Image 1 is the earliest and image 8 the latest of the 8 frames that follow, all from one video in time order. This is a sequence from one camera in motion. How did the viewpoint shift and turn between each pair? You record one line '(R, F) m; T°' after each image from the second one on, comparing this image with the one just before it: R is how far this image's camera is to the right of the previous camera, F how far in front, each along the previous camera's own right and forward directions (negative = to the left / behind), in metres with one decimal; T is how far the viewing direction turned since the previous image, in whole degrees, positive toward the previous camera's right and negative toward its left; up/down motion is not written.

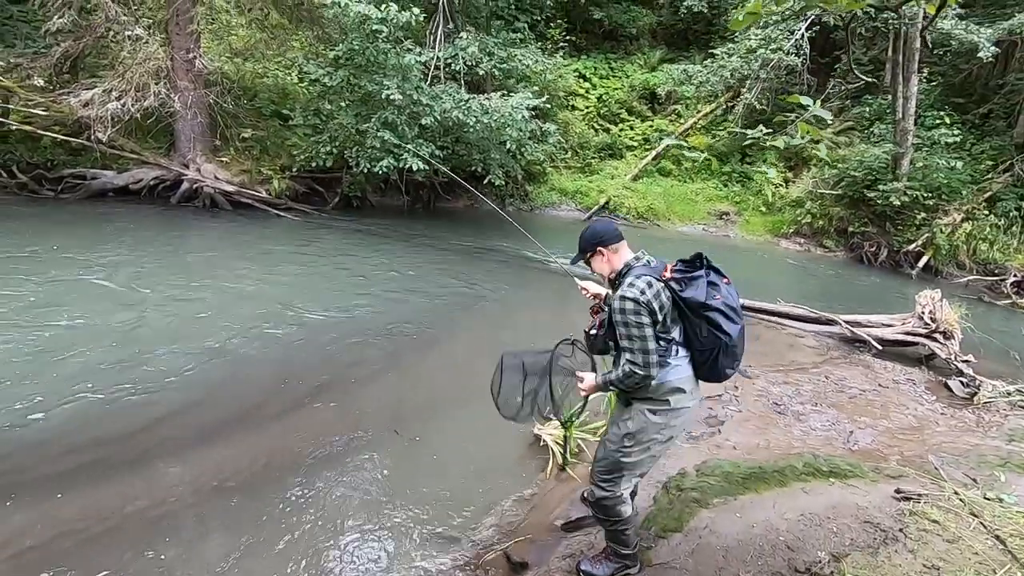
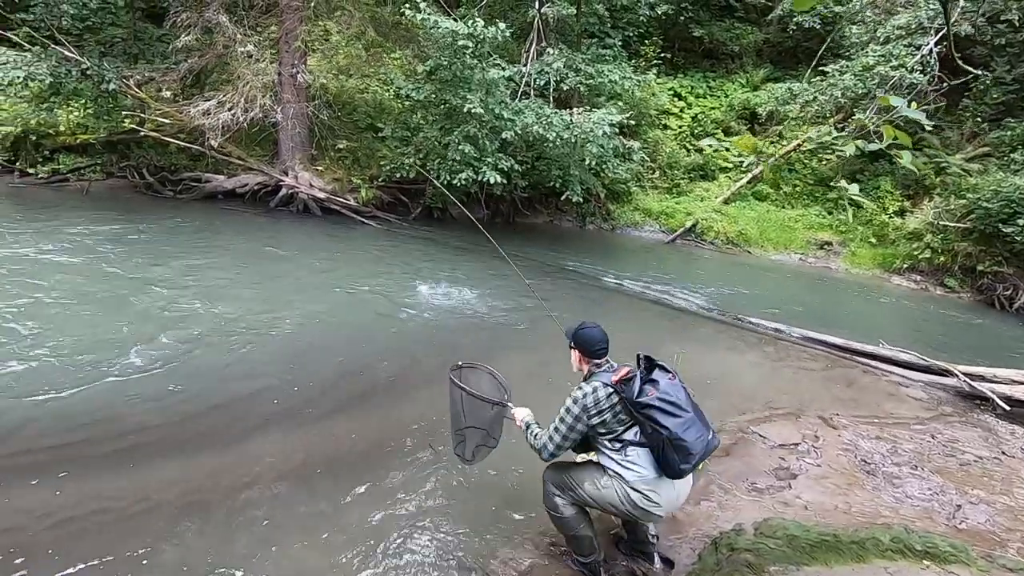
(+0.3, +0.3) m; -9°
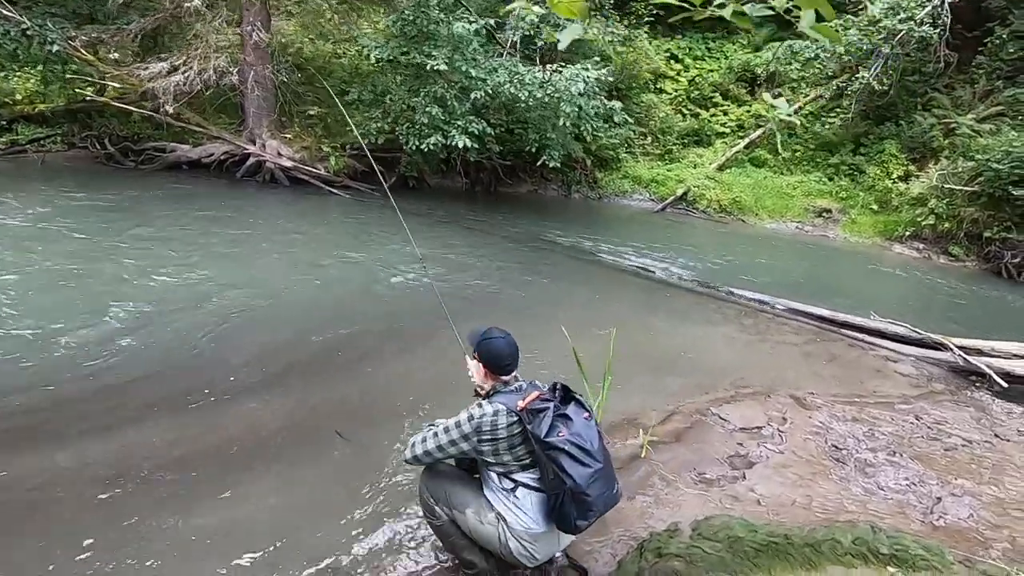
(+0.6, +0.6) m; -1°
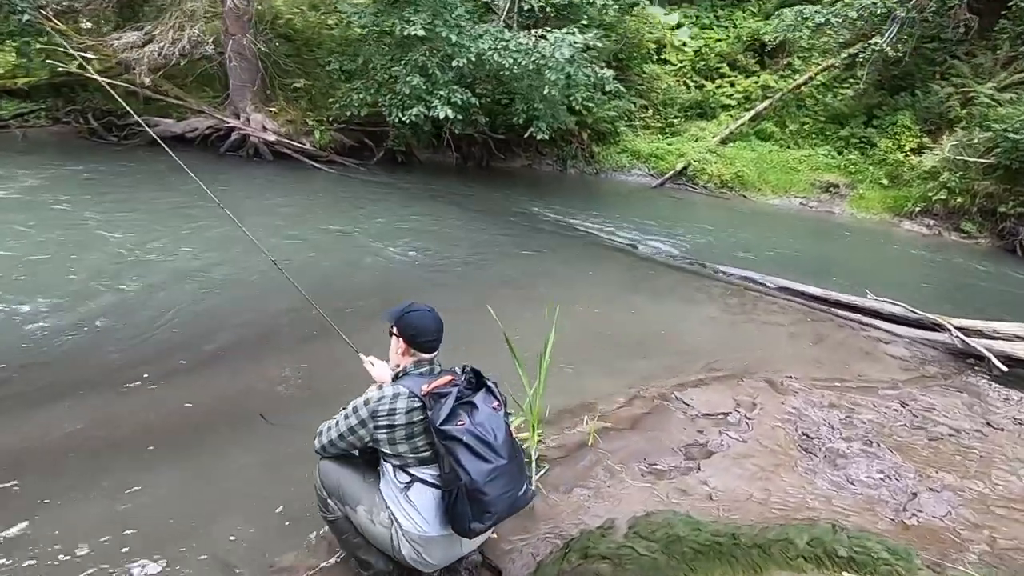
(+0.5, +0.3) m; -1°
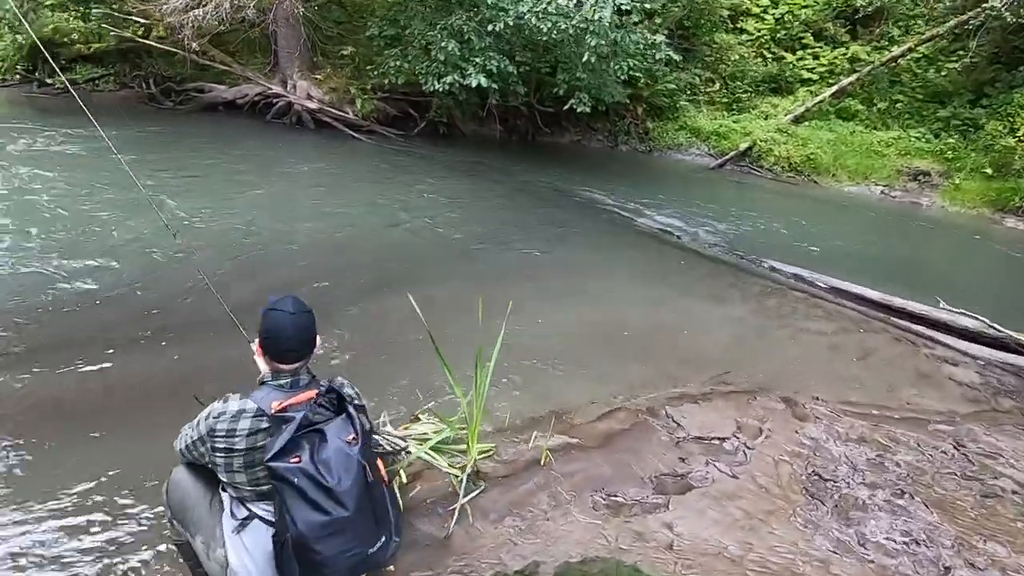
(+0.6, +0.5) m; -7°
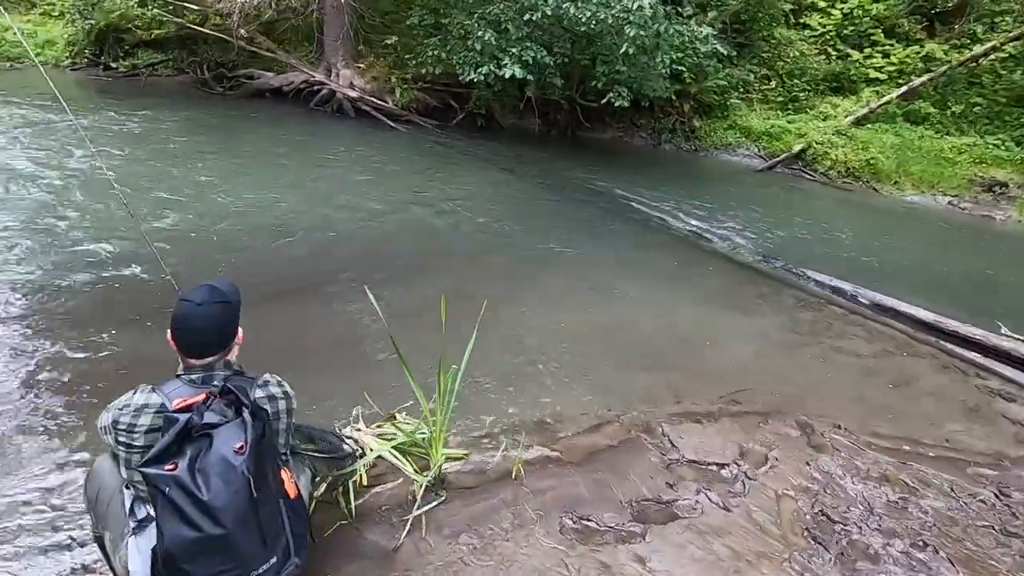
(+0.3, +0.2) m; -5°
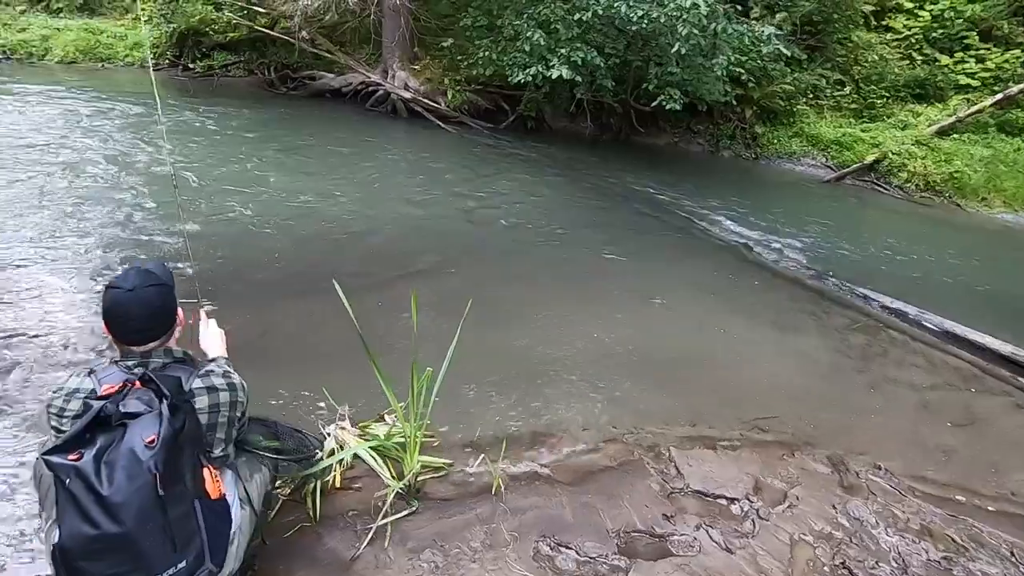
(+0.3, +0.2) m; -6°
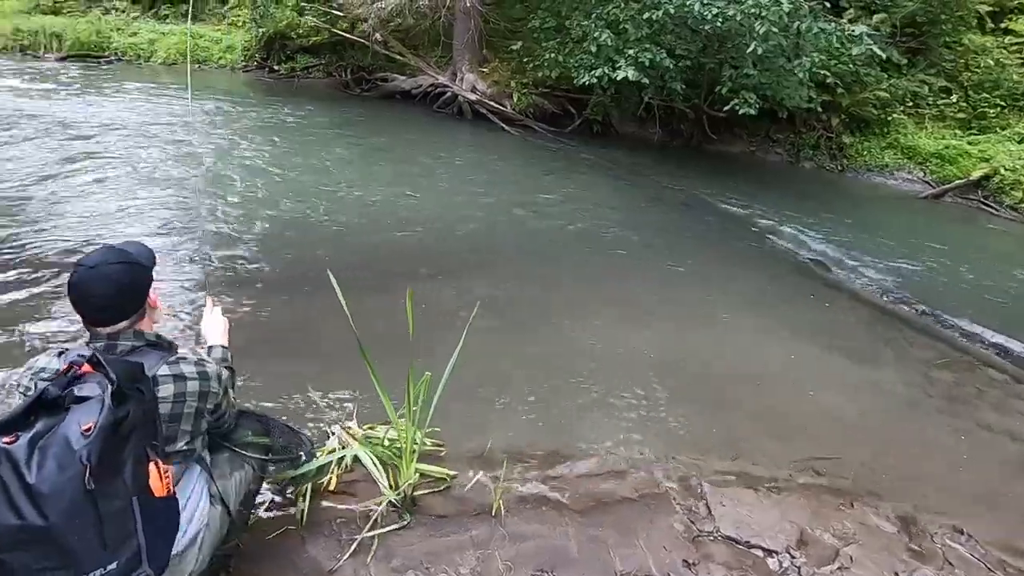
(+0.2, +0.2) m; -7°
